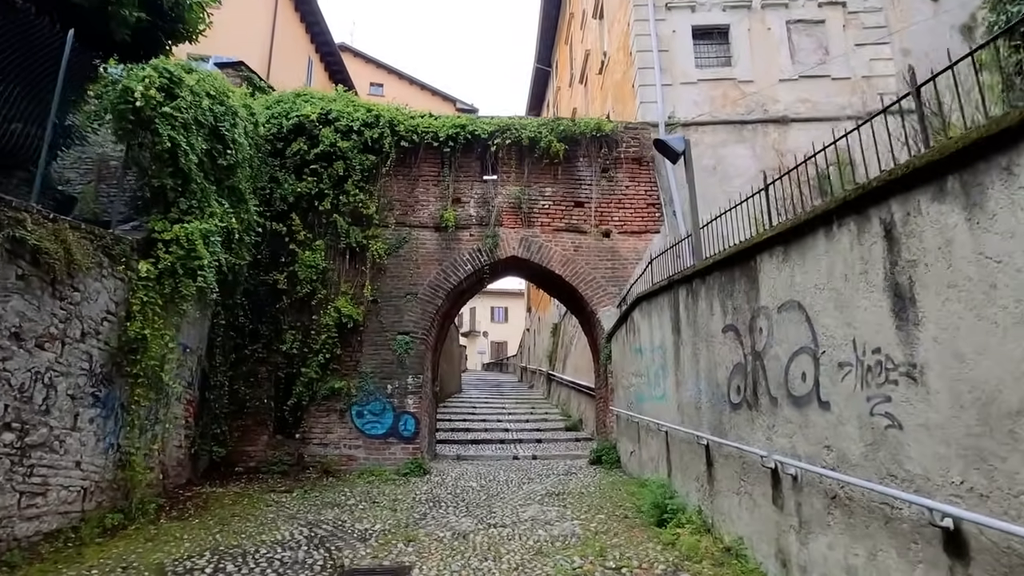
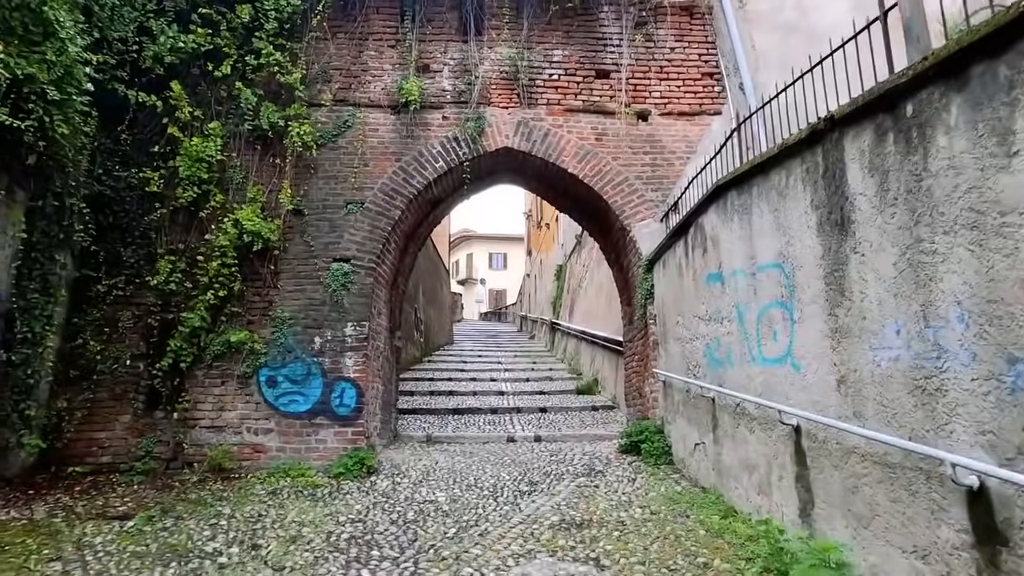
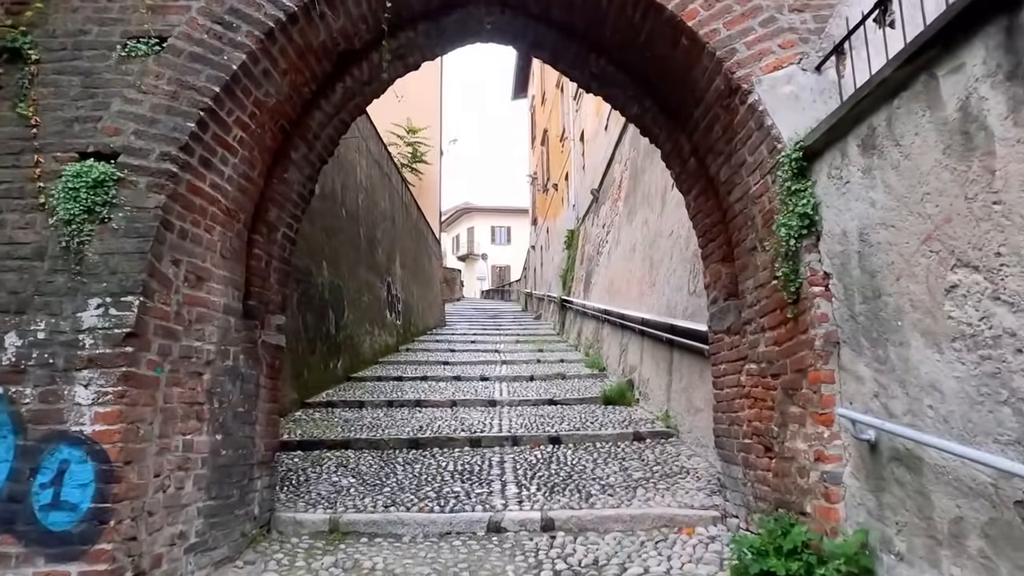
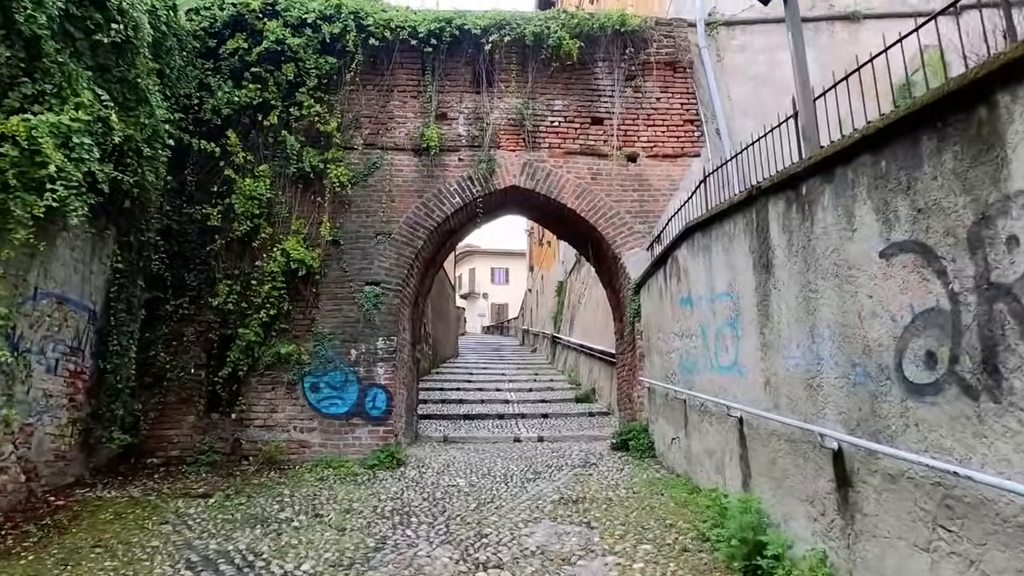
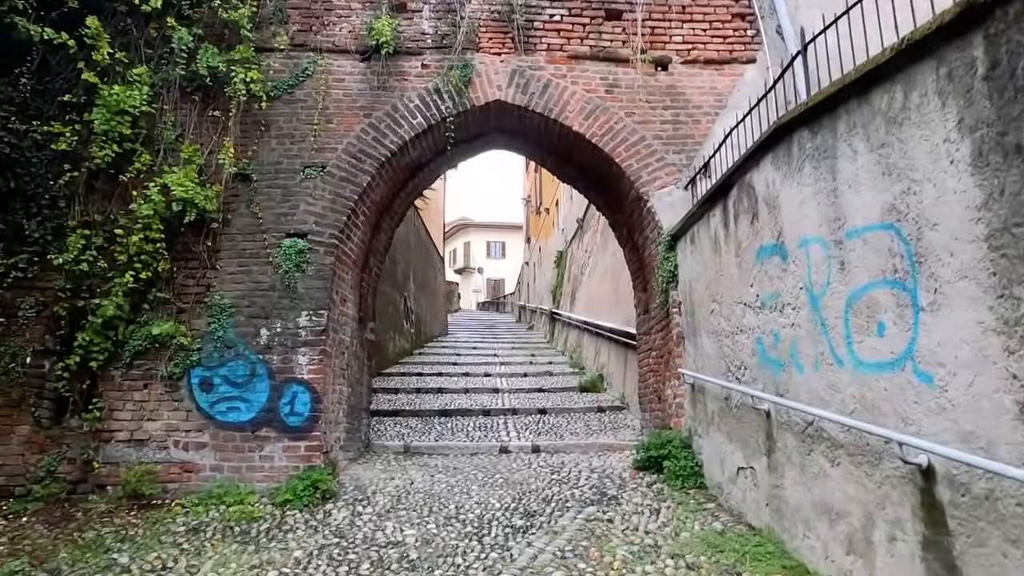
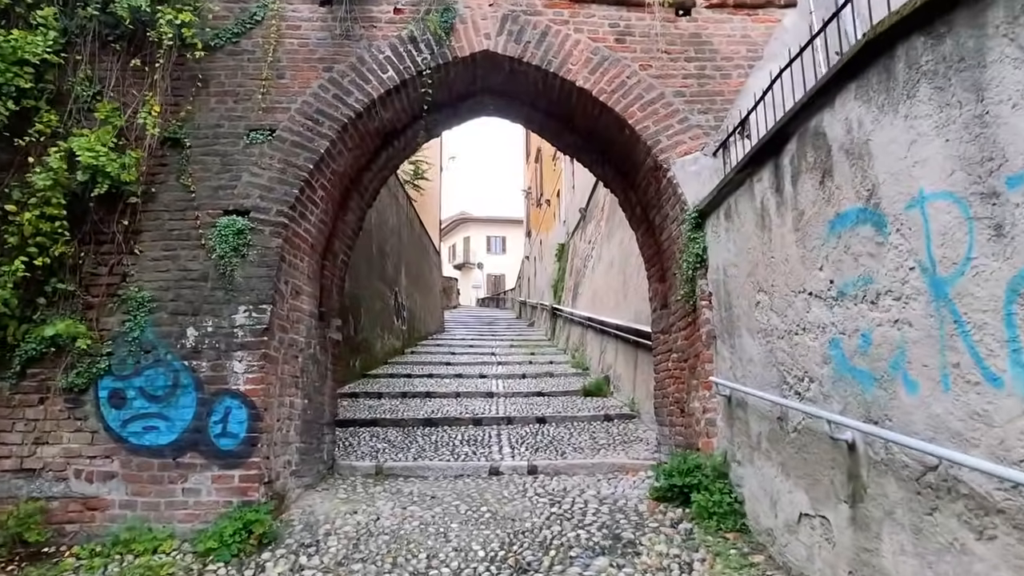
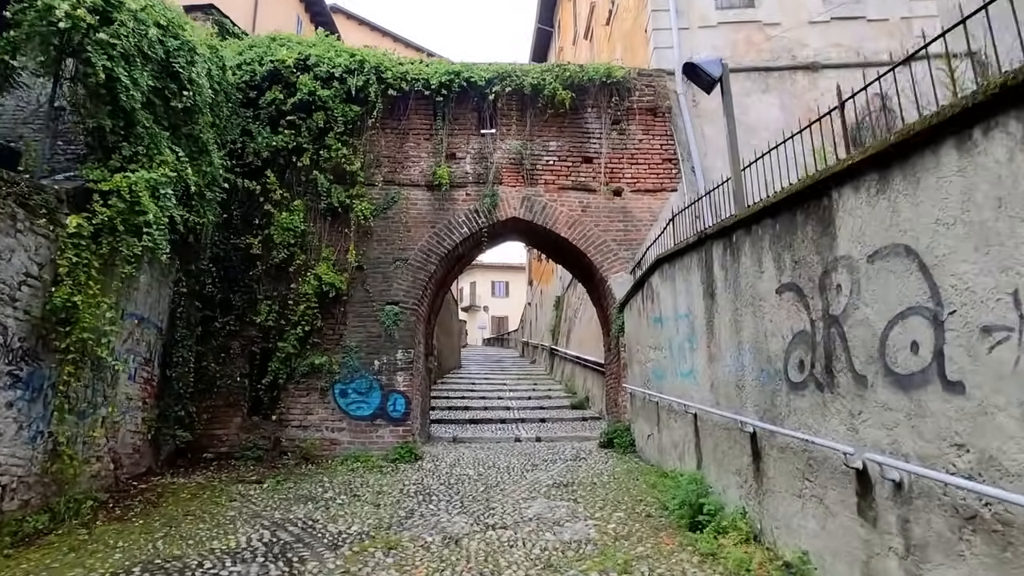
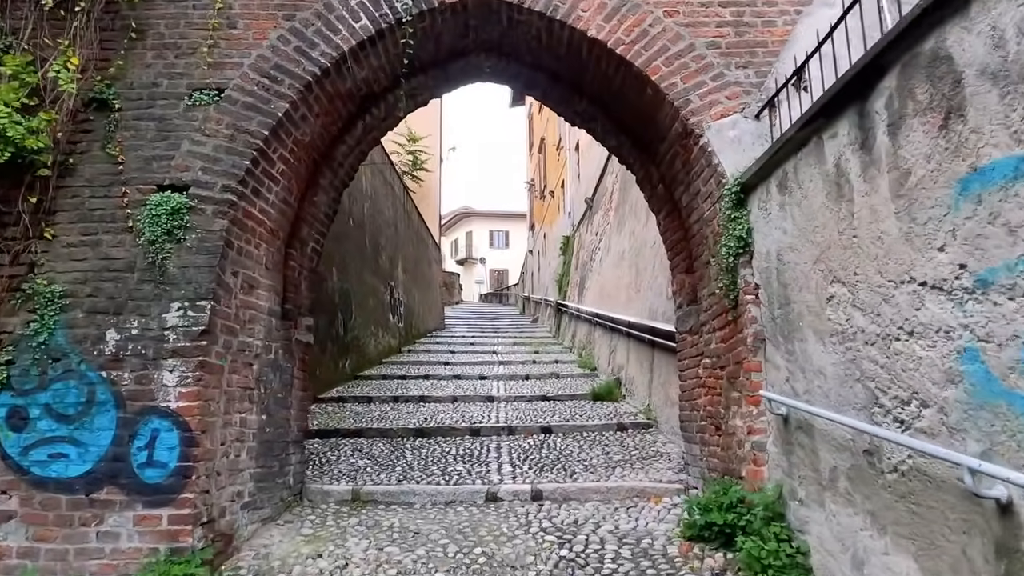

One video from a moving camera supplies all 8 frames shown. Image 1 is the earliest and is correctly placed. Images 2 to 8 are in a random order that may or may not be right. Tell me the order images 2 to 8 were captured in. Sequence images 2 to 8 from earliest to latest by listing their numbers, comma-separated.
7, 4, 2, 5, 6, 8, 3
